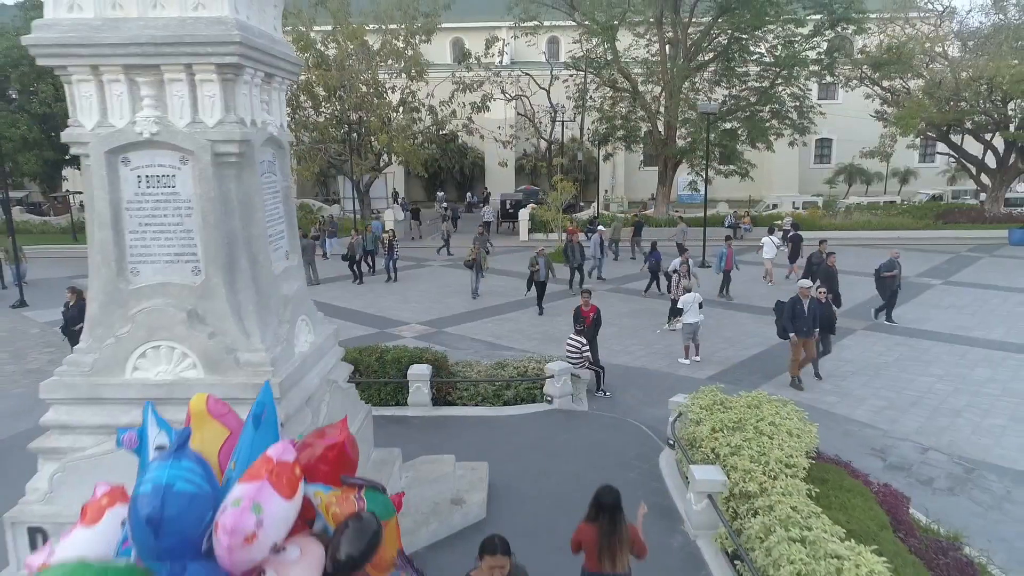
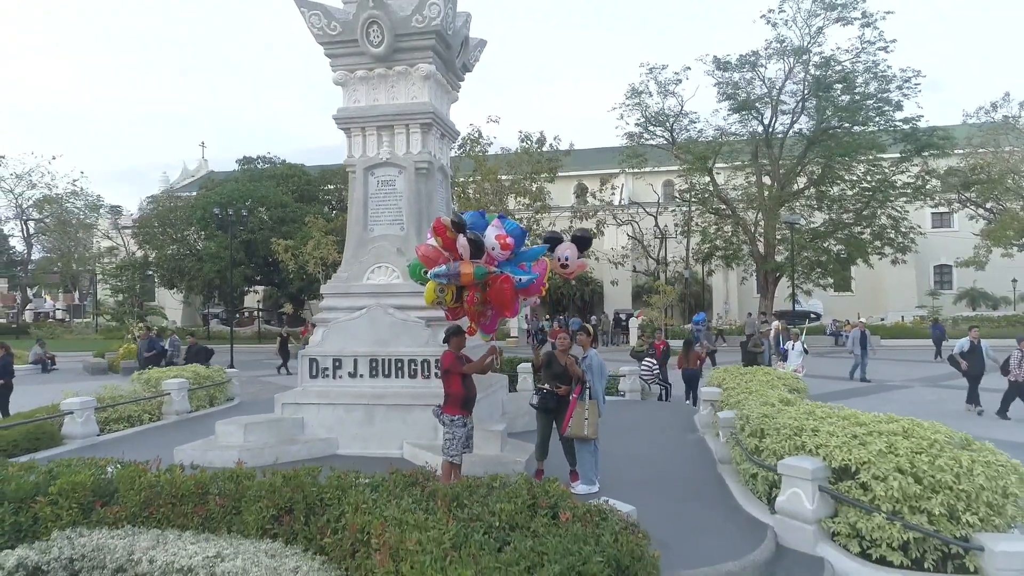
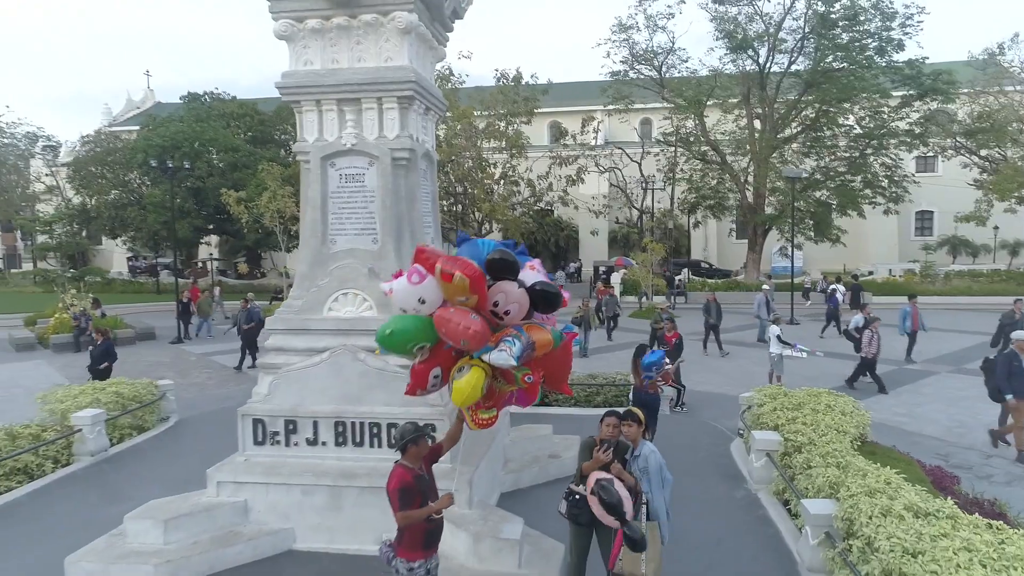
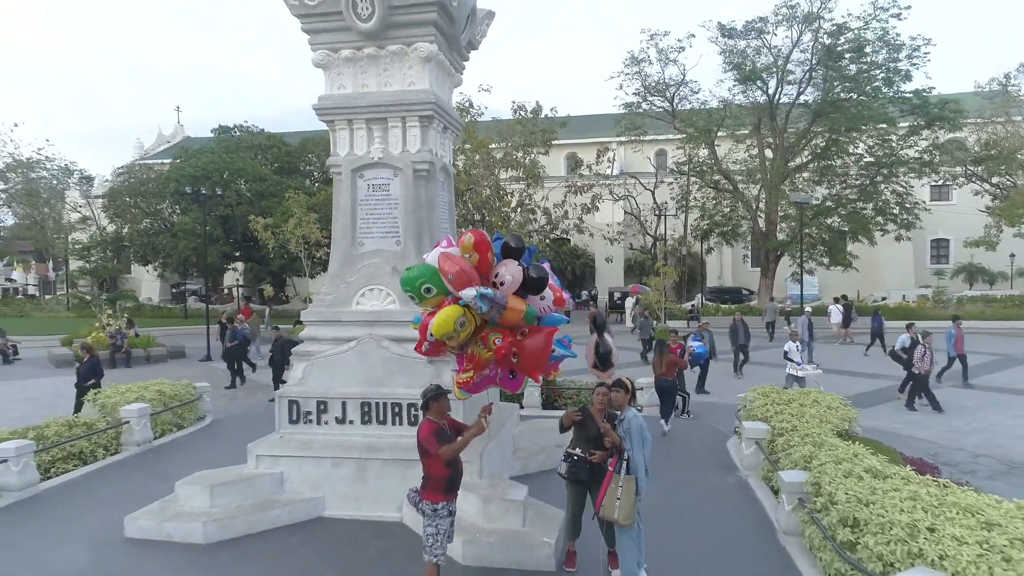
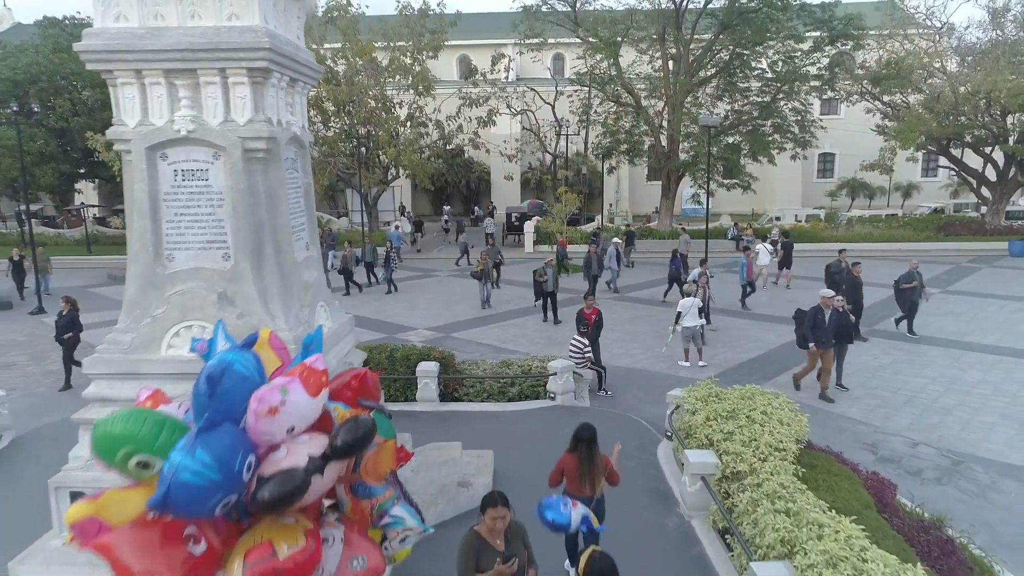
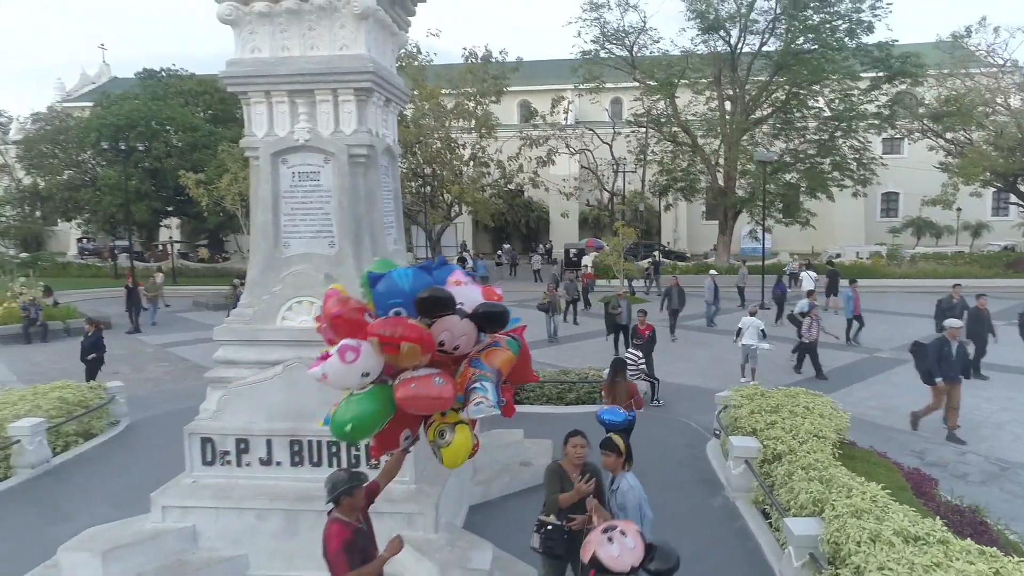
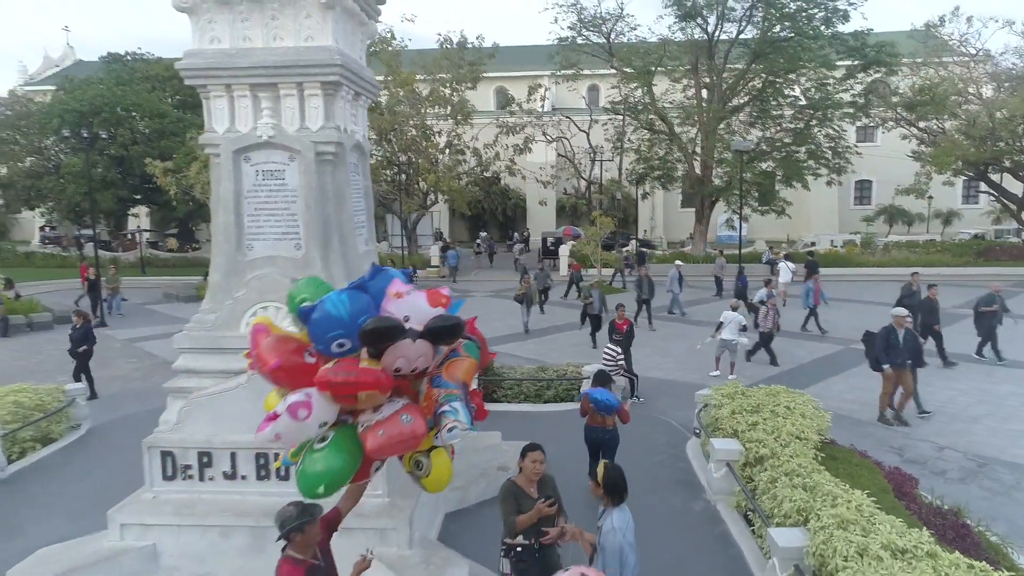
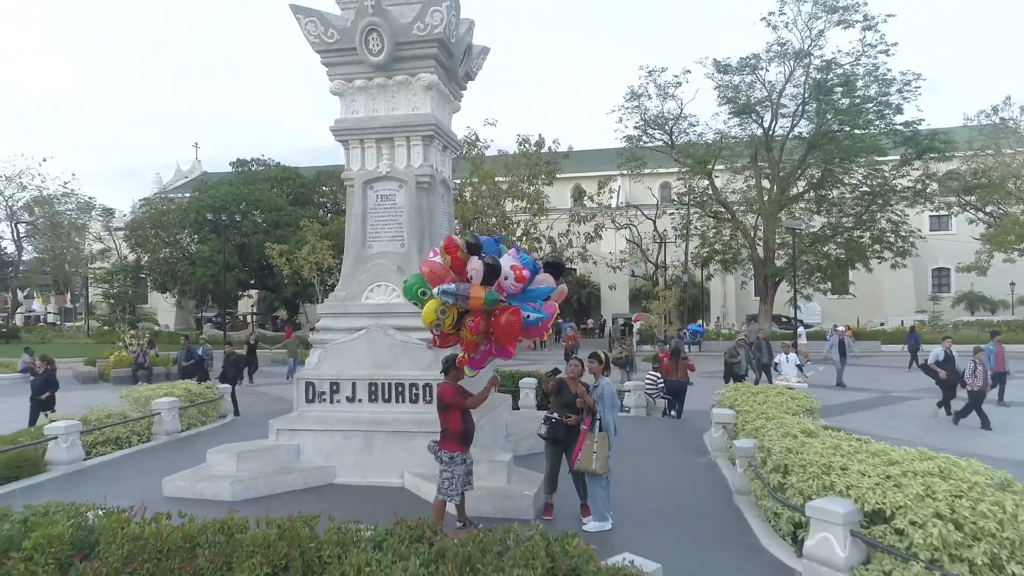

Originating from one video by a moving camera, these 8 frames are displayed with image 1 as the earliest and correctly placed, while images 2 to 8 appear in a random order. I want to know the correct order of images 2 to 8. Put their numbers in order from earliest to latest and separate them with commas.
5, 7, 6, 3, 4, 8, 2
